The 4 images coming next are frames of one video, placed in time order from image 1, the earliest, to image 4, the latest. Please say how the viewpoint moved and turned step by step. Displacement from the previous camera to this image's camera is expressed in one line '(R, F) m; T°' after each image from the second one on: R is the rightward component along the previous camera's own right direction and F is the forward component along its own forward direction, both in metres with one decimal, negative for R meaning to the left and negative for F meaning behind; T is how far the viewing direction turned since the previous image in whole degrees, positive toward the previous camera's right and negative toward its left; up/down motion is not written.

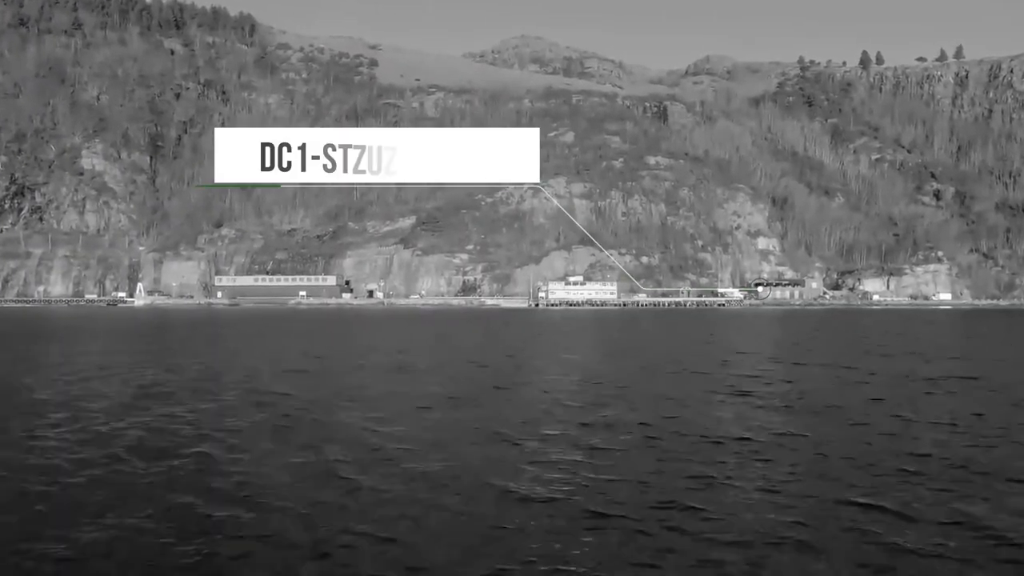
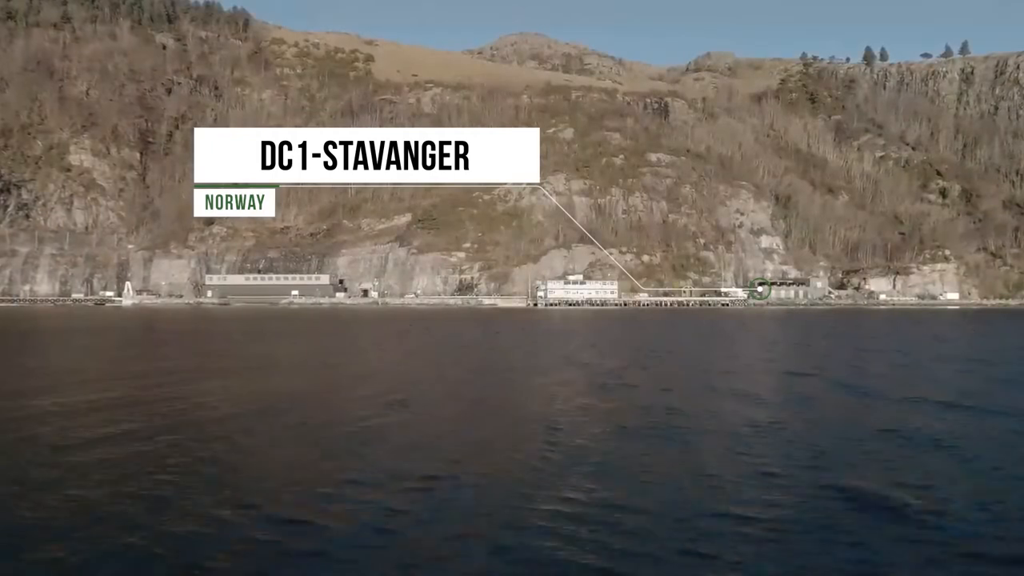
(+0.1, +1.5) m; 0°
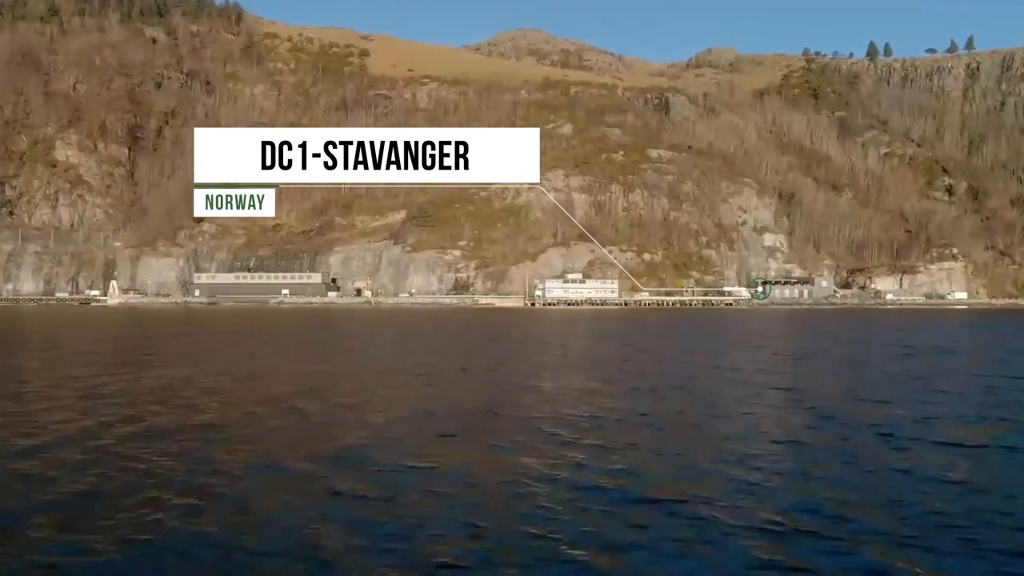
(+0.1, +1.6) m; 0°
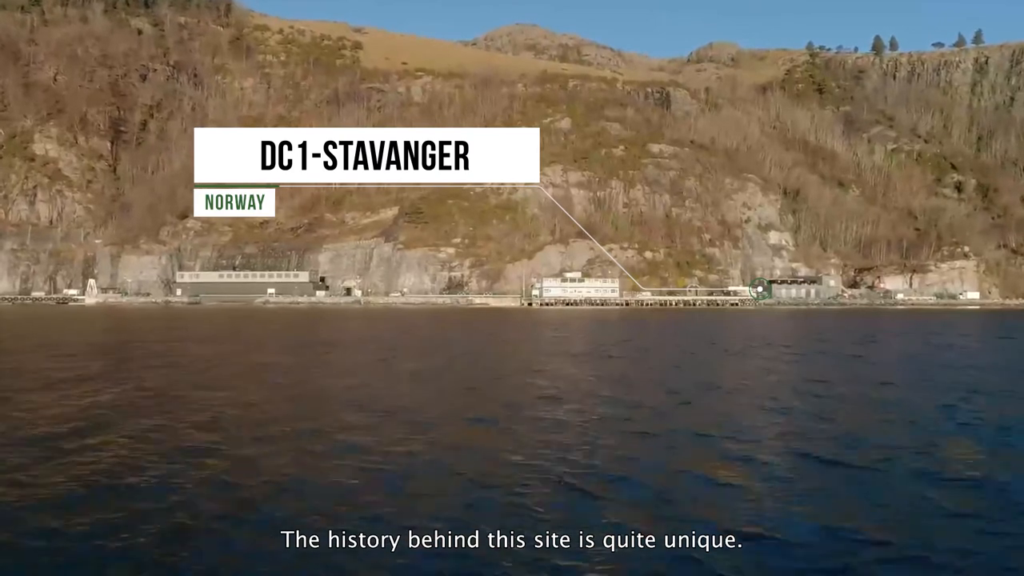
(+0.1, +2.3) m; 0°
